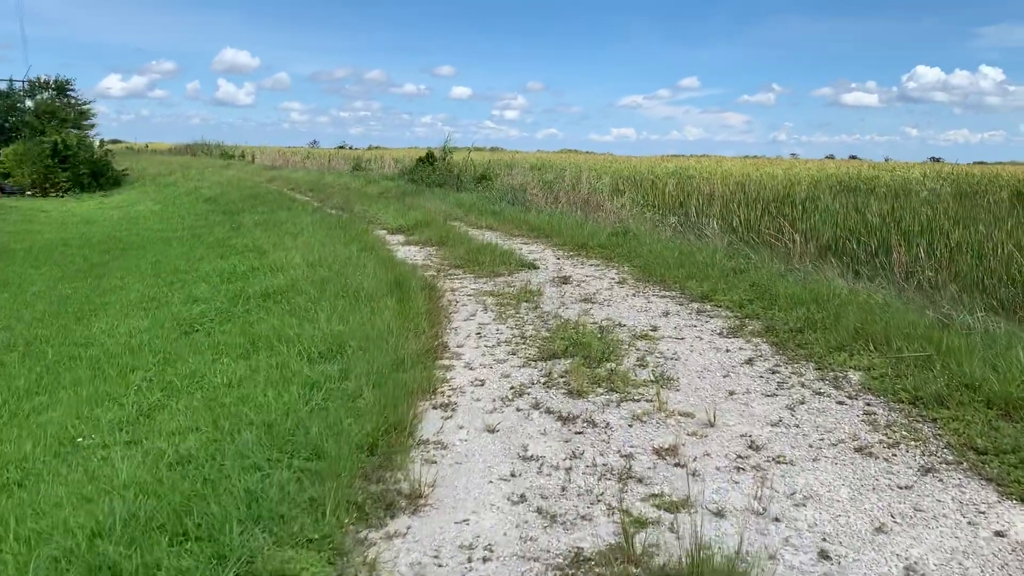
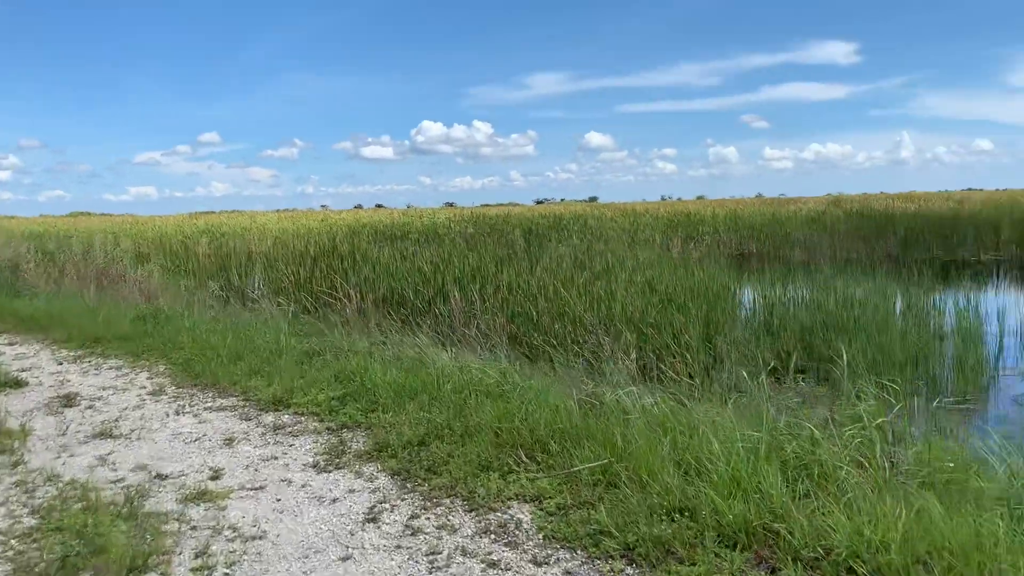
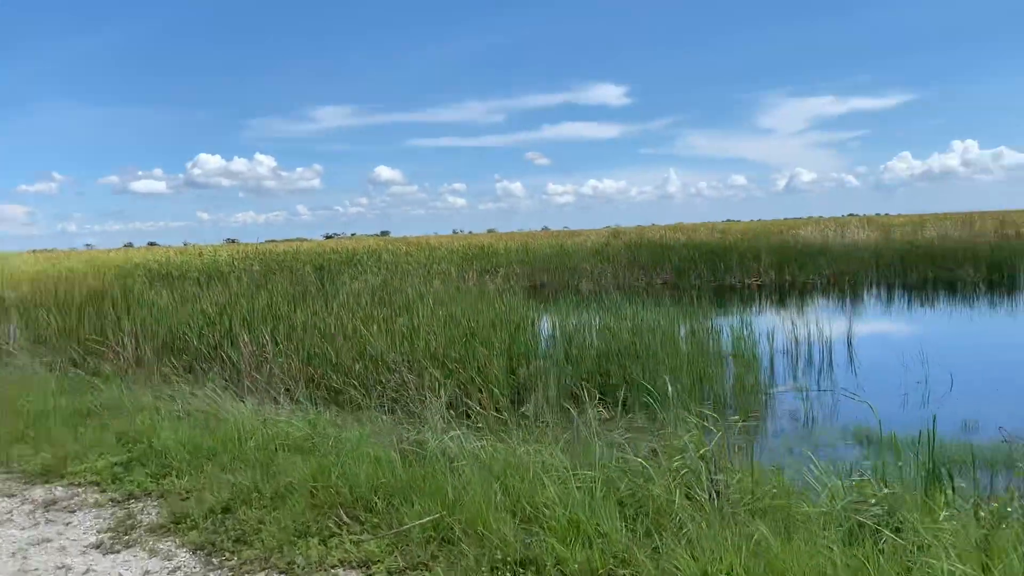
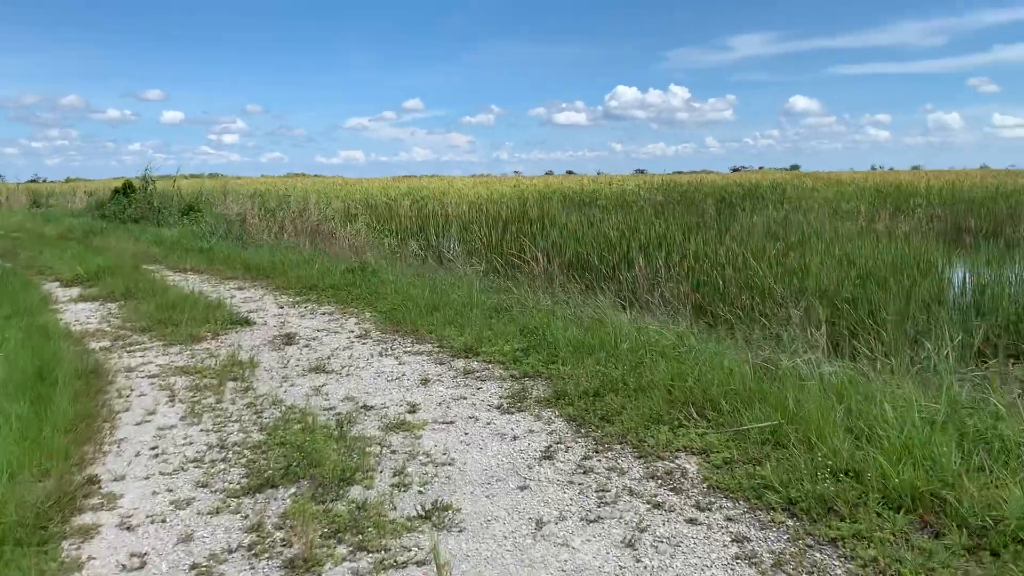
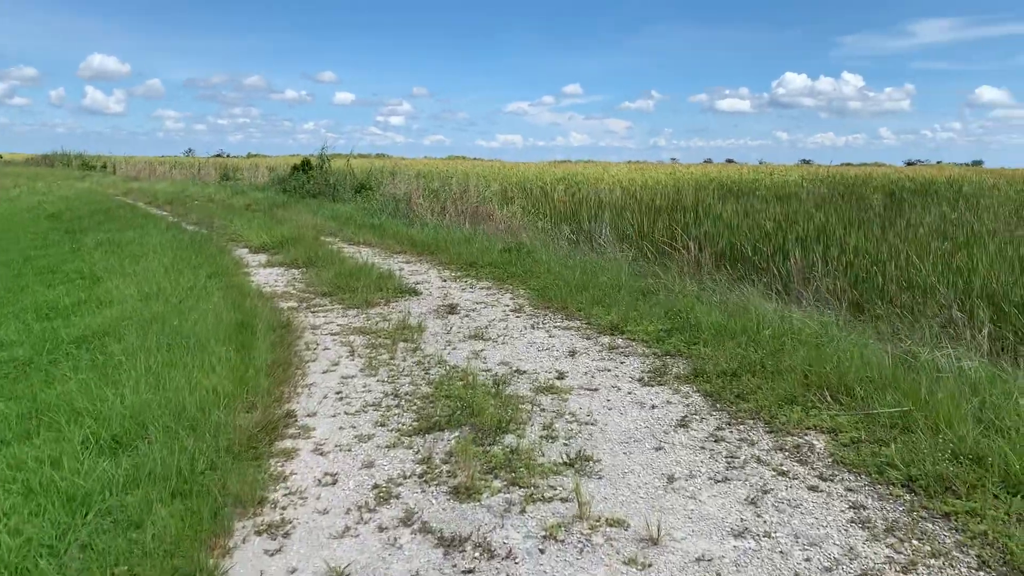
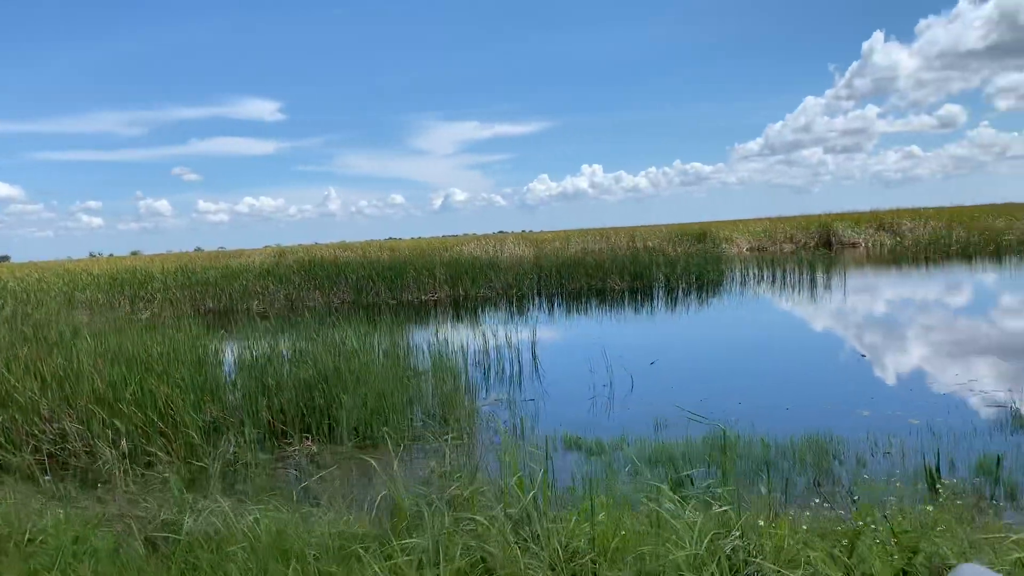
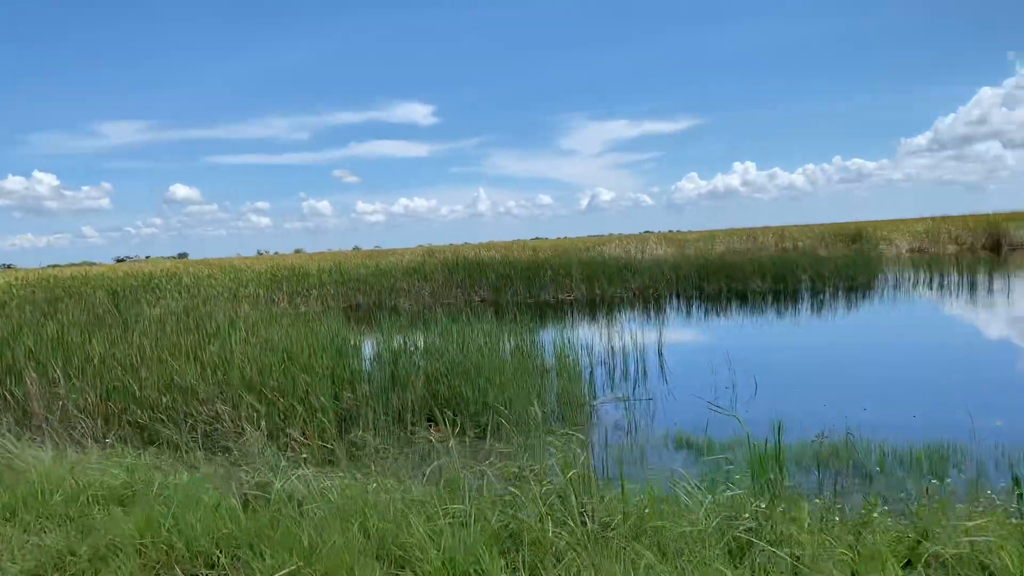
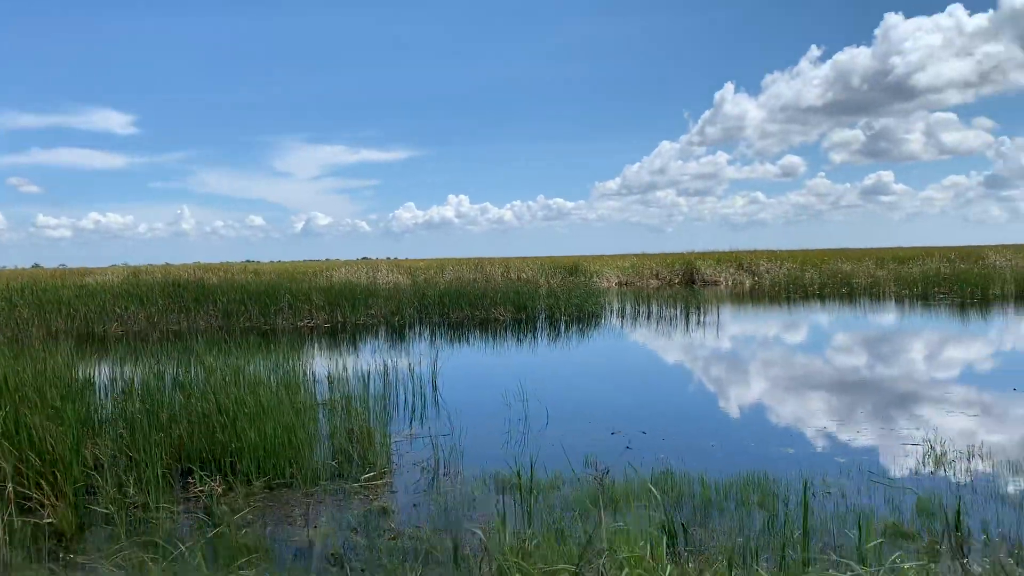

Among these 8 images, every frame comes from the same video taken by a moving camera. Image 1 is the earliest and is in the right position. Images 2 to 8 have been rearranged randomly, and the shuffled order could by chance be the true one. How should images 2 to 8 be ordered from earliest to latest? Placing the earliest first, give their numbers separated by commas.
5, 4, 2, 3, 7, 6, 8
